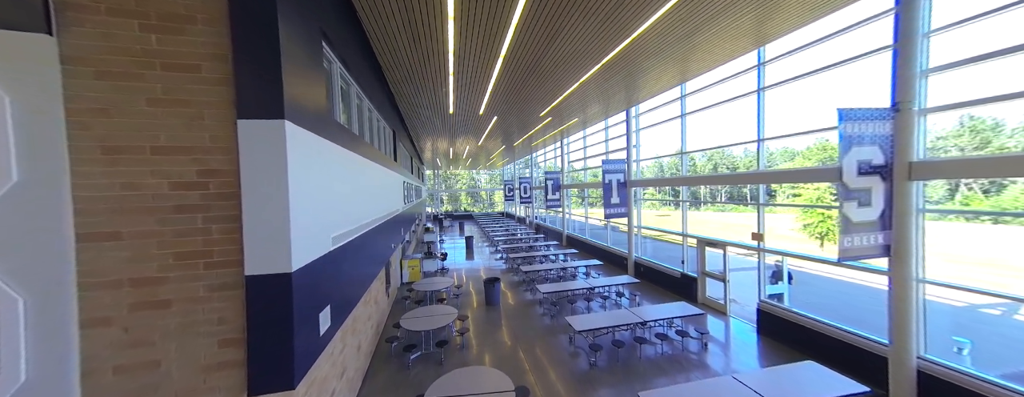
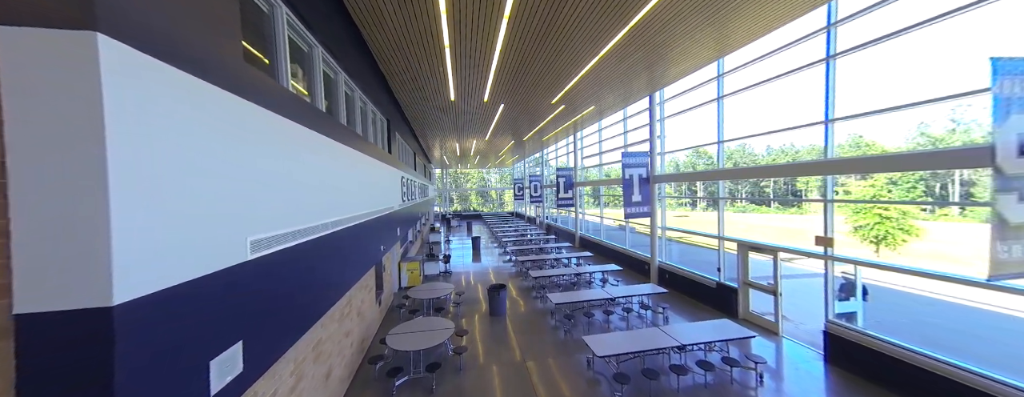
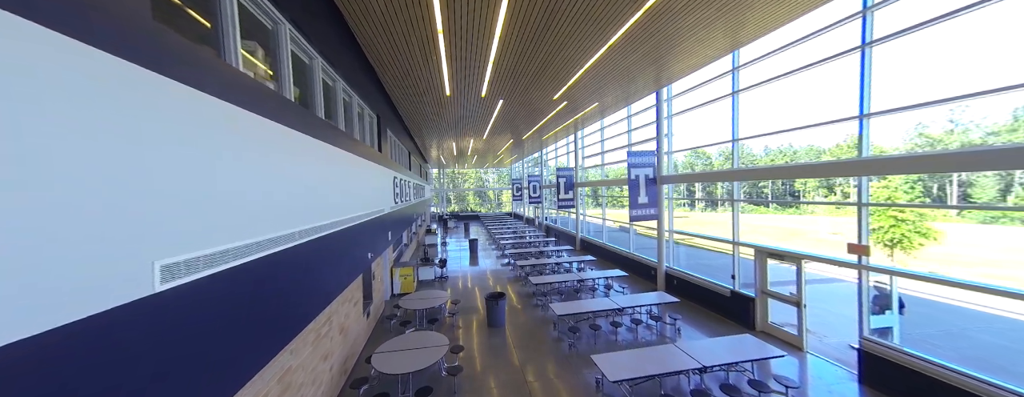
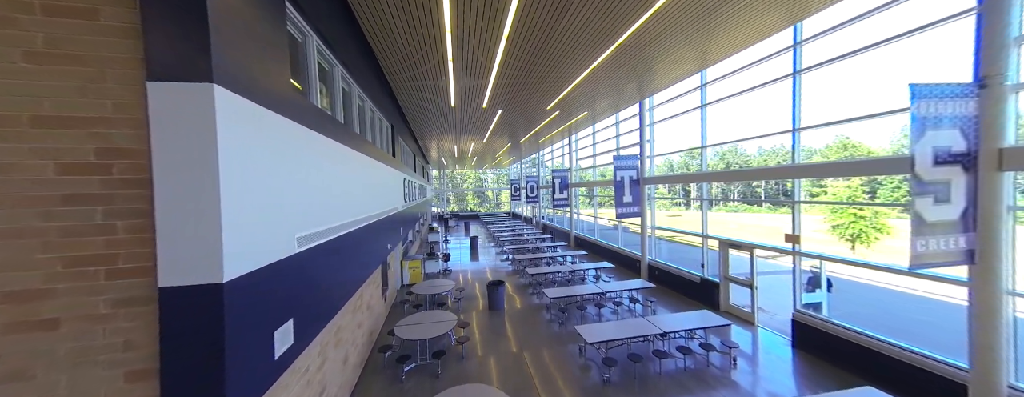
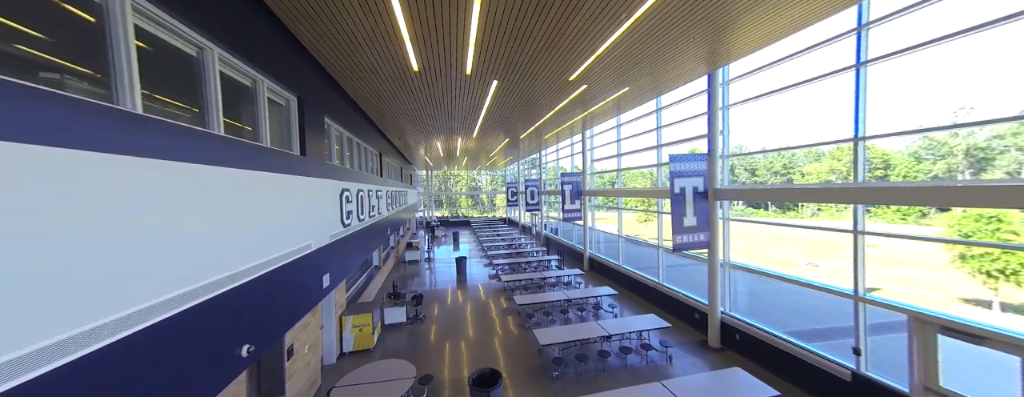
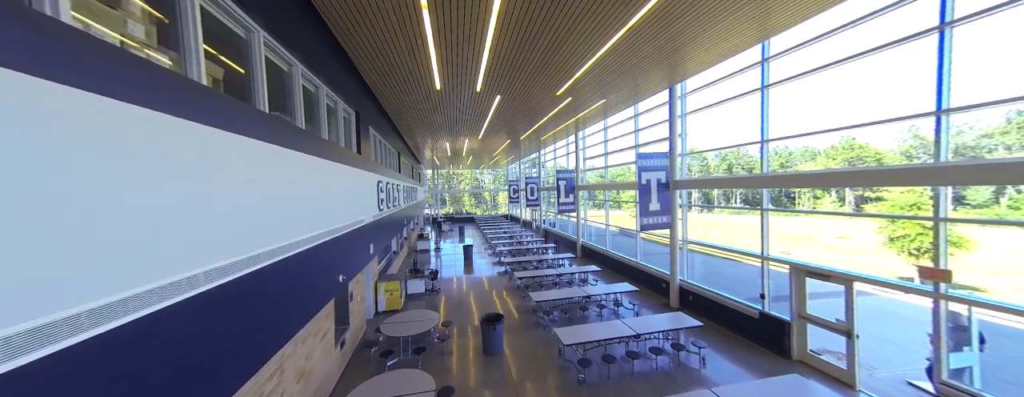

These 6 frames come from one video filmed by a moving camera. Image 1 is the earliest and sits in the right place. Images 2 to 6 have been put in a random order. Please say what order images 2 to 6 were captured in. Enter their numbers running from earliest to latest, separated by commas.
4, 2, 3, 6, 5
